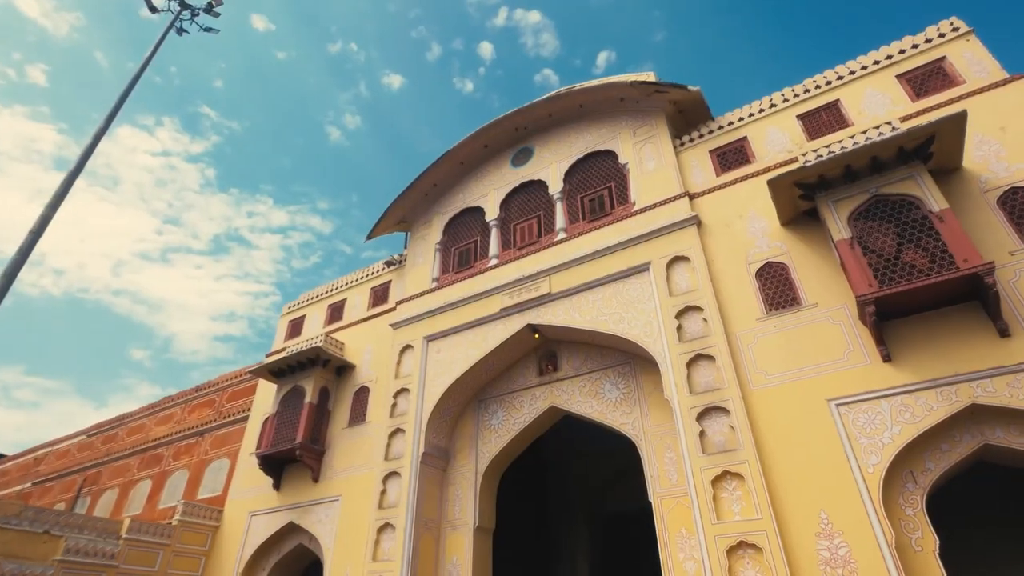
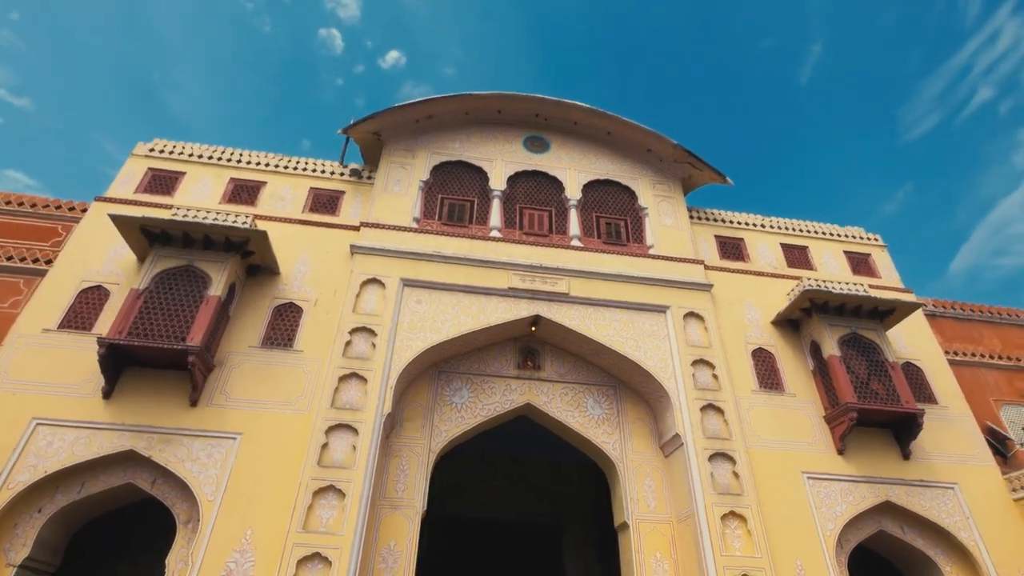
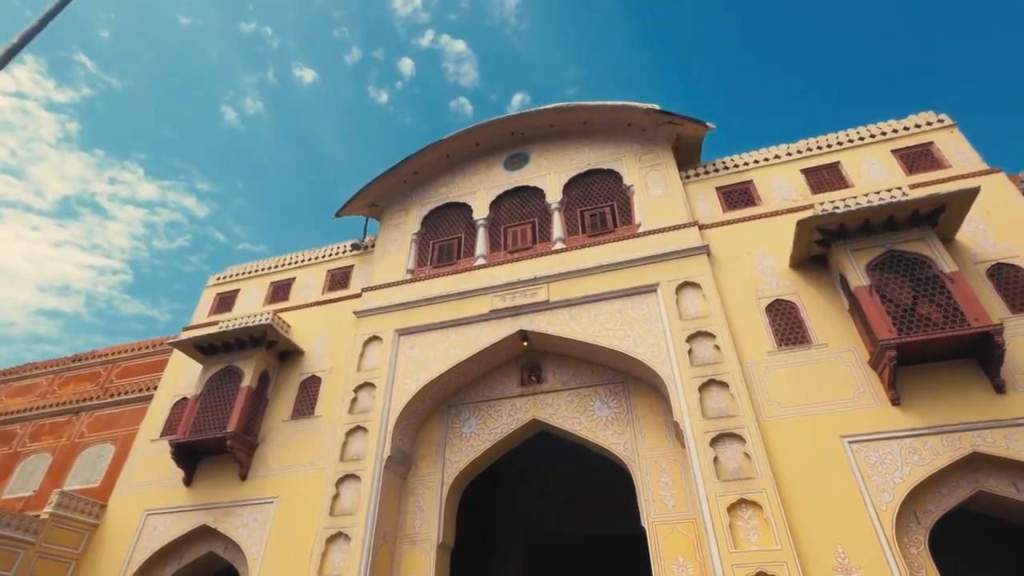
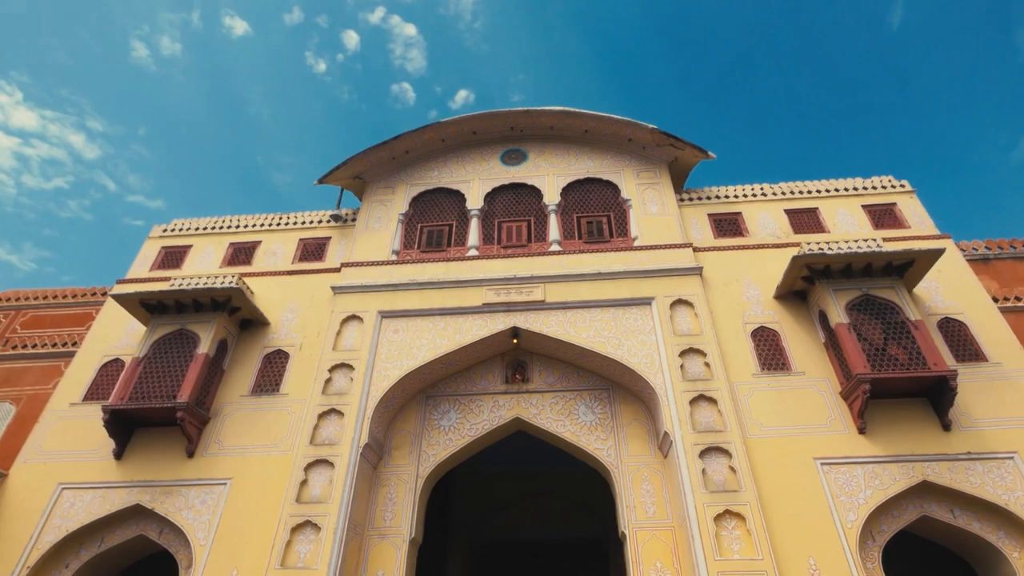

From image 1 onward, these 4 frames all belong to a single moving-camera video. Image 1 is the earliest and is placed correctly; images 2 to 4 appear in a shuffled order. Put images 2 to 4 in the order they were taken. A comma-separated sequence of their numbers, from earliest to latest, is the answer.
3, 4, 2
